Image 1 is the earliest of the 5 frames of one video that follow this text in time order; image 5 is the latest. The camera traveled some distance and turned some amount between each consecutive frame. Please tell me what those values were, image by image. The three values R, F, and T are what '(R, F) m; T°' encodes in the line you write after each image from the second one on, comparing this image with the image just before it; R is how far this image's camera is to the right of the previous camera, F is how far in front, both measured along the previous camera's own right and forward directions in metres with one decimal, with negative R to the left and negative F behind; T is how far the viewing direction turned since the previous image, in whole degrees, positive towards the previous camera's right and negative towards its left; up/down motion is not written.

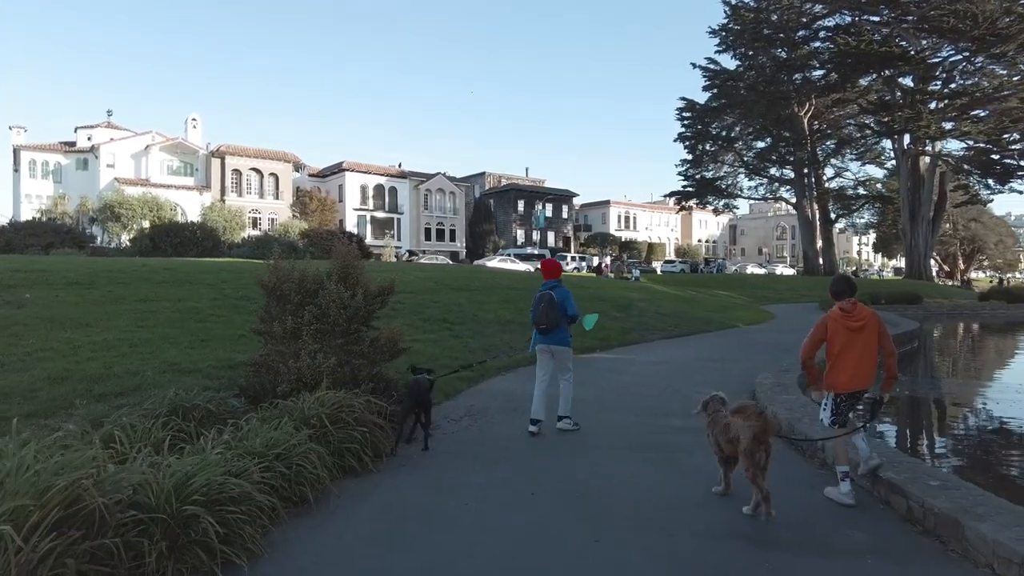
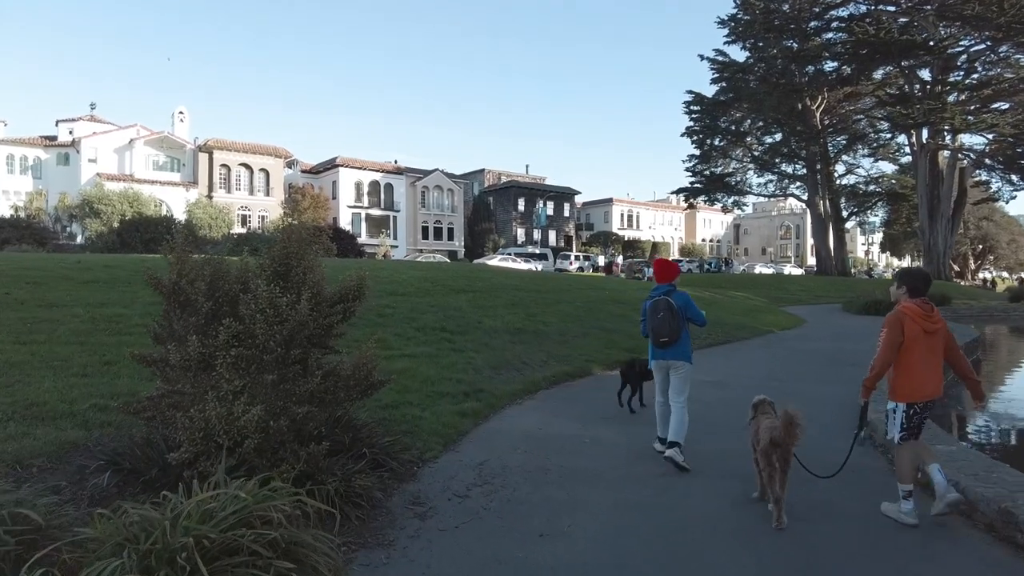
(-0.3, +2.7) m; 0°
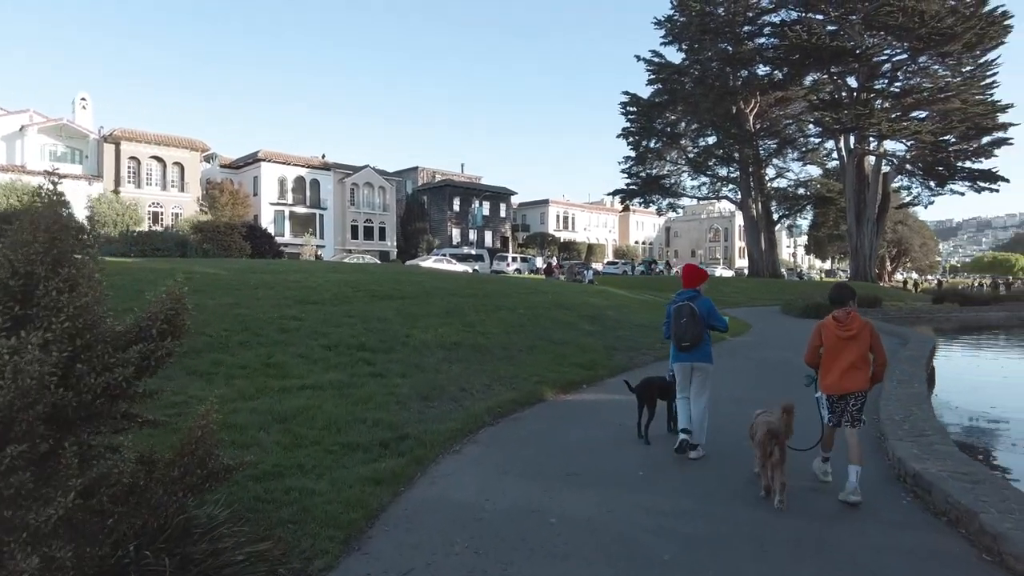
(0.0, +2.0) m; +6°
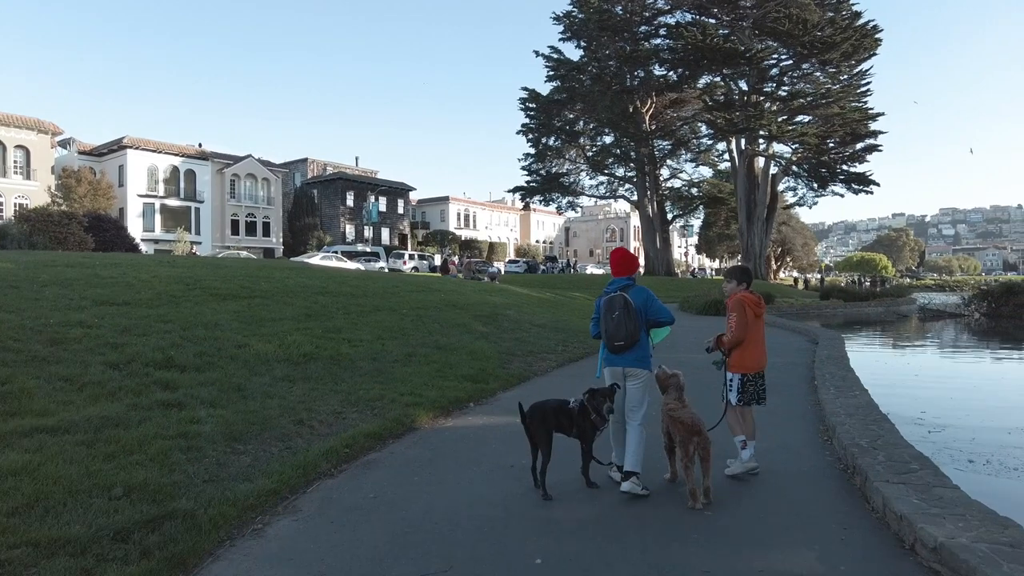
(+0.5, +2.2) m; +8°
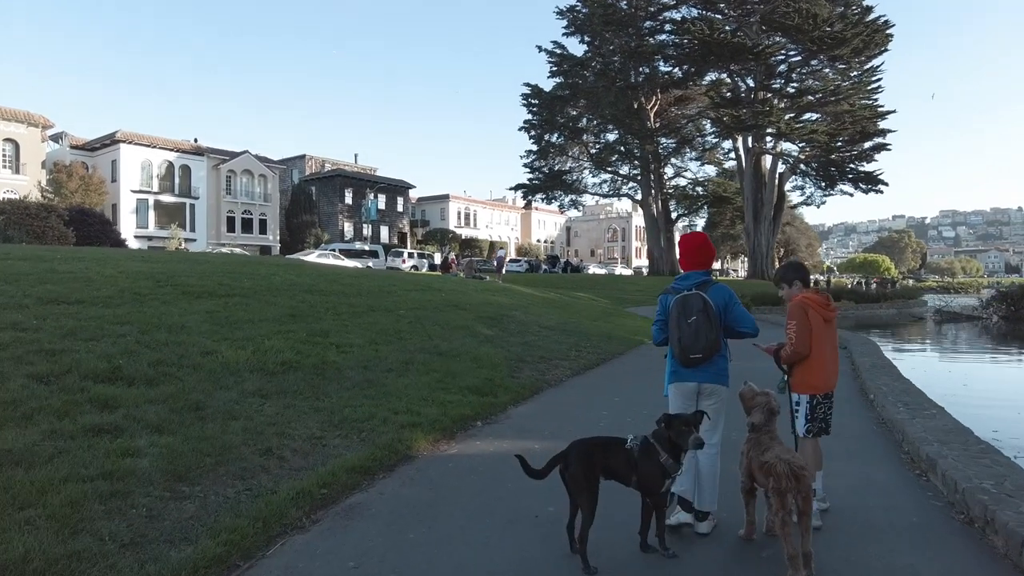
(-0.2, +1.3) m; 0°
